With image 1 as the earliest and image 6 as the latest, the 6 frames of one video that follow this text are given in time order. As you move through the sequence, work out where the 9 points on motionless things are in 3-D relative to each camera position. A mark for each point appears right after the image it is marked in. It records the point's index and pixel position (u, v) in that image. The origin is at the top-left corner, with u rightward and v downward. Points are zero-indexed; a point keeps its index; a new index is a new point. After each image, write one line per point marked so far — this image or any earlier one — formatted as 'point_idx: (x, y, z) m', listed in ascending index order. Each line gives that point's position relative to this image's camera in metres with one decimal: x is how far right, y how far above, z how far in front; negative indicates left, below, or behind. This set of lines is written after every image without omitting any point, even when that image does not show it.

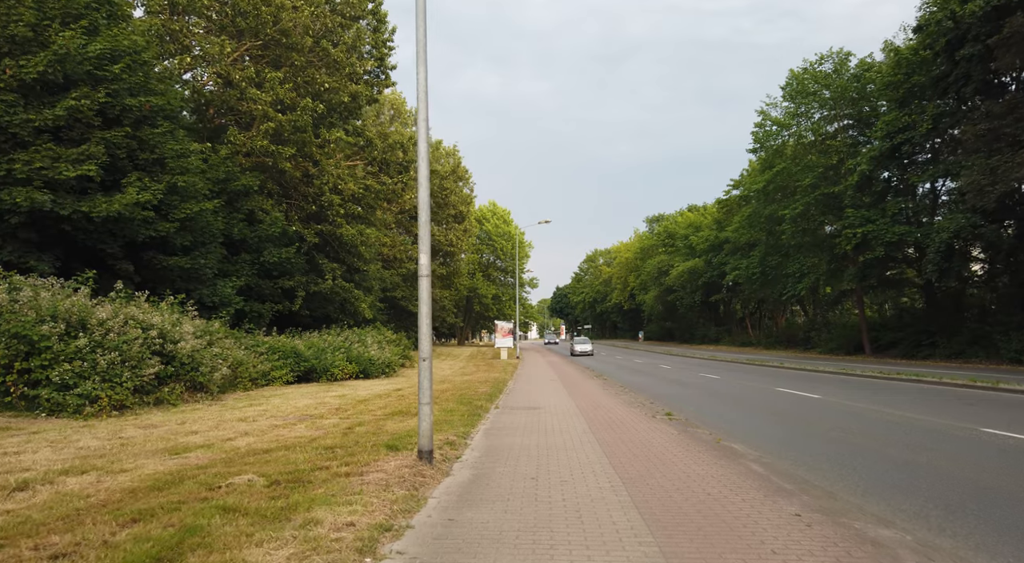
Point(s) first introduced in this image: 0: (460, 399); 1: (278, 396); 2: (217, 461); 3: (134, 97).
0: (-1.1, -2.4, +14.2) m
1: (-6.0, -2.9, +17.7) m
2: (-3.1, -1.9, +7.2) m
3: (-10.0, +4.9, +18.4) m
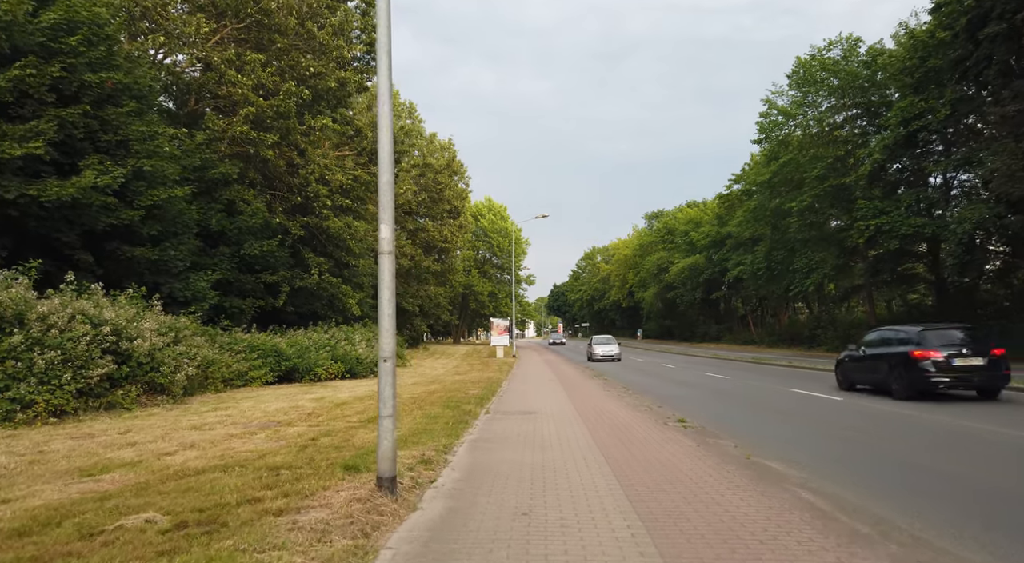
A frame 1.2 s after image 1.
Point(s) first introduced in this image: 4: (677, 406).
0: (-1.2, -2.2, +12.8) m
1: (-6.1, -2.7, +16.3) m
2: (-3.2, -1.7, +5.7) m
3: (-10.1, +5.1, +16.9) m
4: (+3.8, -2.9, +16.5) m
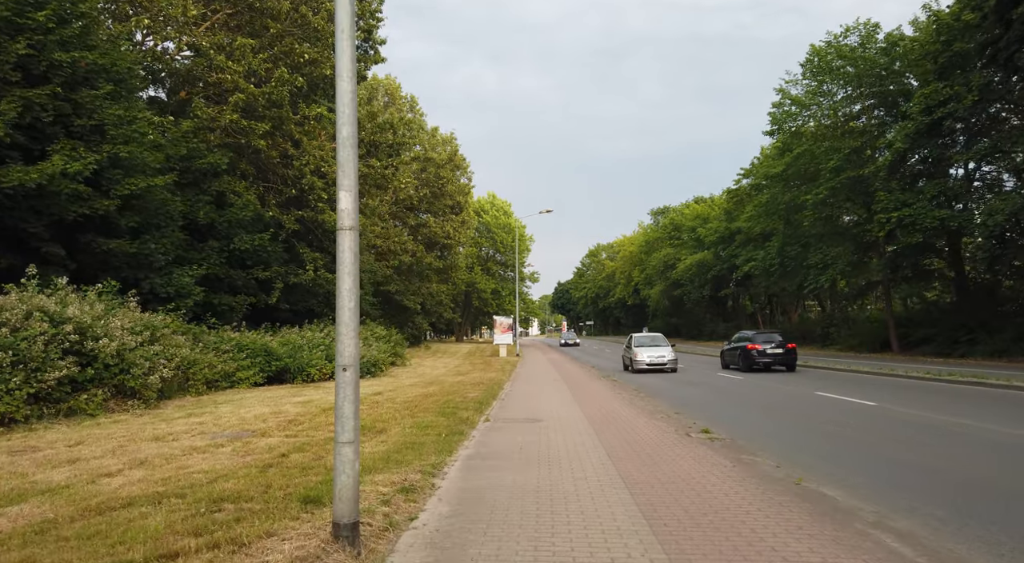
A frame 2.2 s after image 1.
0: (-1.2, -2.1, +11.5) m
1: (-6.1, -2.6, +15.1) m
2: (-3.2, -1.6, +4.5) m
3: (-10.1, +5.2, +15.7) m
4: (+3.8, -2.8, +15.3) m
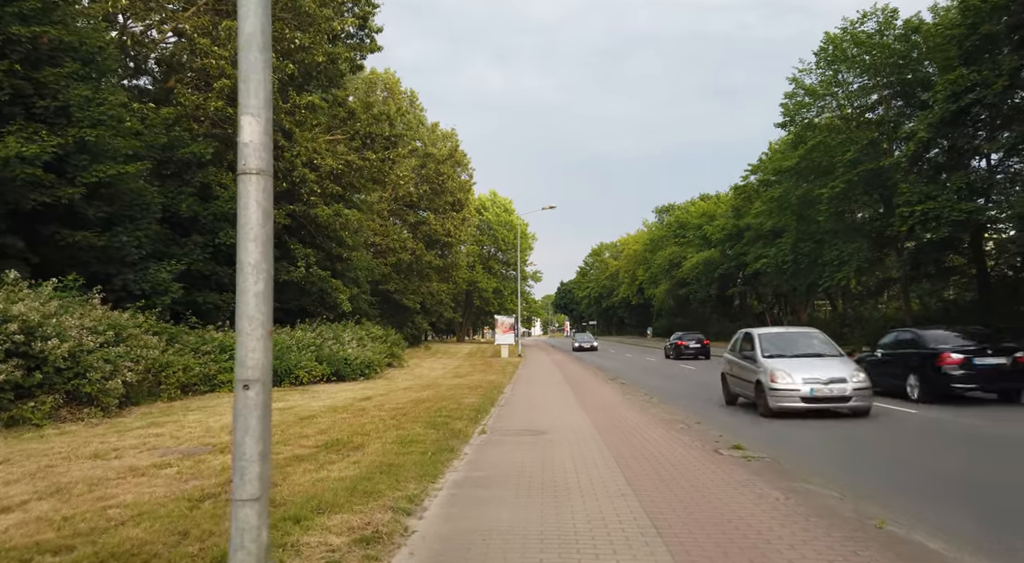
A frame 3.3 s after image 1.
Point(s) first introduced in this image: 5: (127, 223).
0: (-1.2, -2.0, +10.2) m
1: (-6.1, -2.5, +13.8) m
2: (-3.2, -1.5, +3.2) m
3: (-10.1, +5.3, +14.4) m
4: (+3.8, -2.6, +14.0) m
5: (-9.5, +1.4, +17.2) m
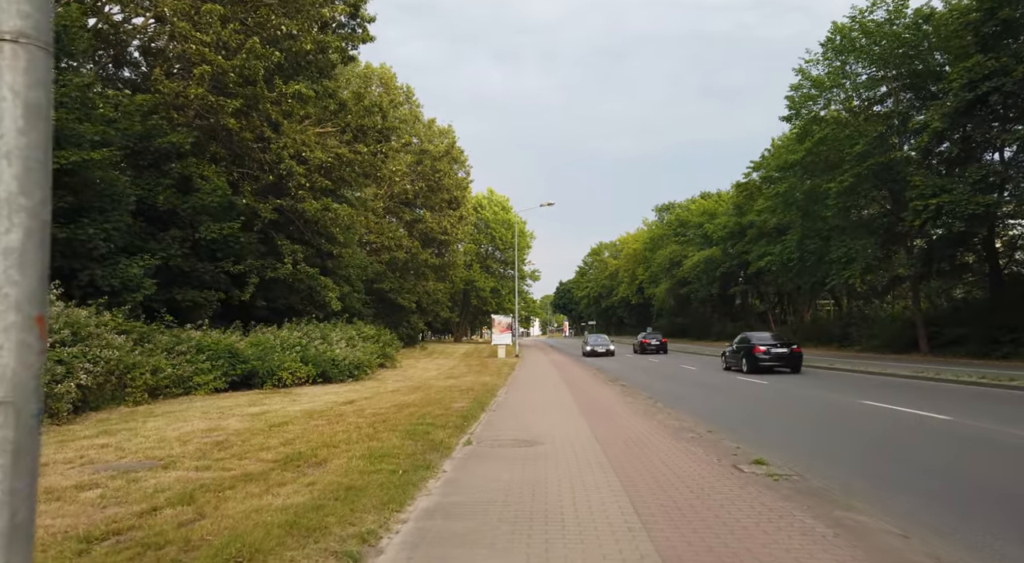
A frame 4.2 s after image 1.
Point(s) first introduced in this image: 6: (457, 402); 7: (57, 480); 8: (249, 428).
0: (-1.3, -1.9, +9.1) m
1: (-6.2, -2.4, +12.7) m
2: (-3.3, -1.4, +2.1) m
3: (-10.2, +5.4, +13.3) m
4: (+3.7, -2.5, +12.9) m
5: (-9.7, +1.5, +16.1) m
6: (-1.0, -2.3, +13.2) m
7: (-4.3, -1.9, +6.6) m
8: (-3.9, -2.2, +10.3) m
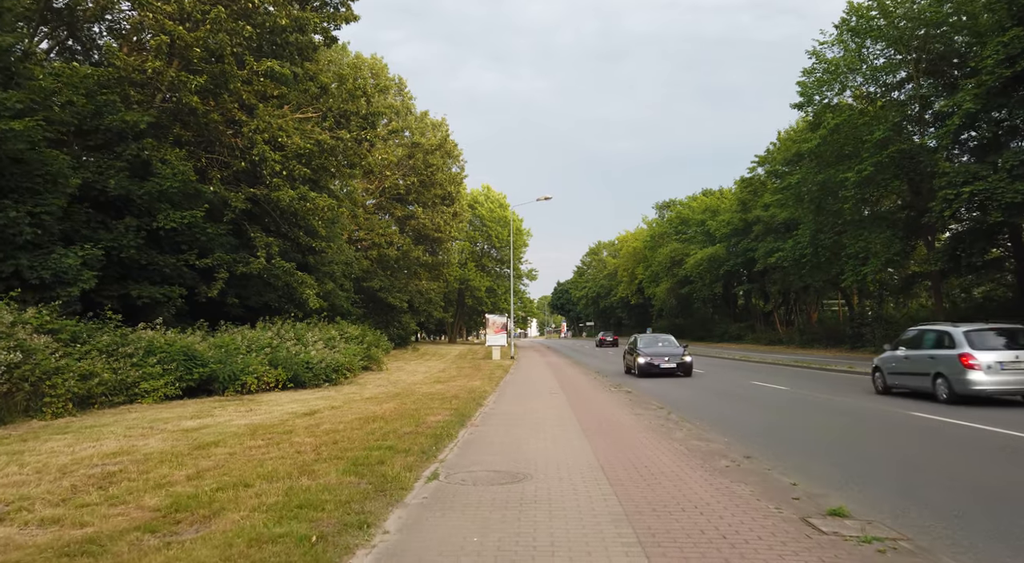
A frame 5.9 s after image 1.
0: (-1.5, -1.8, +7.1) m
1: (-6.4, -2.2, +10.6) m
2: (-3.5, -1.2, 0.0) m
3: (-10.4, +5.6, +11.2) m
4: (+3.5, -2.4, +10.8) m
5: (-9.9, +1.7, +14.0) m
6: (-1.2, -2.1, +11.1) m
7: (-4.5, -1.7, +4.5) m
8: (-4.1, -2.0, +8.2) m
